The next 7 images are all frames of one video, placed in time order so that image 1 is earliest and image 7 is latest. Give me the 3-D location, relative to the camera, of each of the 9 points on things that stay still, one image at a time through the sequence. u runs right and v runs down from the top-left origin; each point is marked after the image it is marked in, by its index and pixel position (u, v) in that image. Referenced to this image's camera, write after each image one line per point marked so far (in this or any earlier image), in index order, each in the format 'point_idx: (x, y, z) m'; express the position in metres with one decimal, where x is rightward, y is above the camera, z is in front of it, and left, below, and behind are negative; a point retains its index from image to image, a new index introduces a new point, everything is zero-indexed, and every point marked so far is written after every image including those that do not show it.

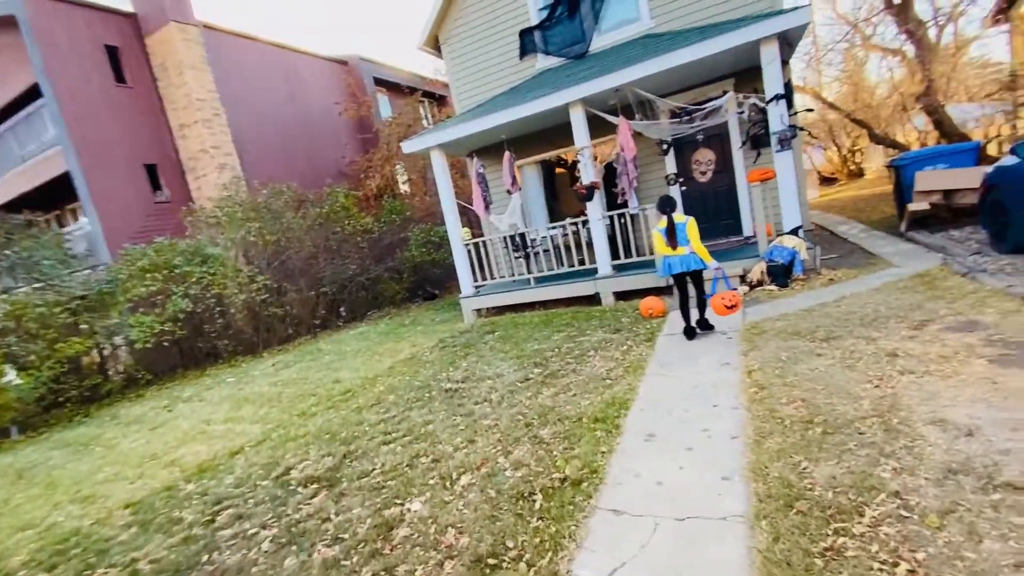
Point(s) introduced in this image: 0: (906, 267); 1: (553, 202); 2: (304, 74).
0: (+4.7, +0.3, +5.7) m
1: (+0.8, +1.7, +9.6) m
2: (-6.7, +7.0, +15.7) m
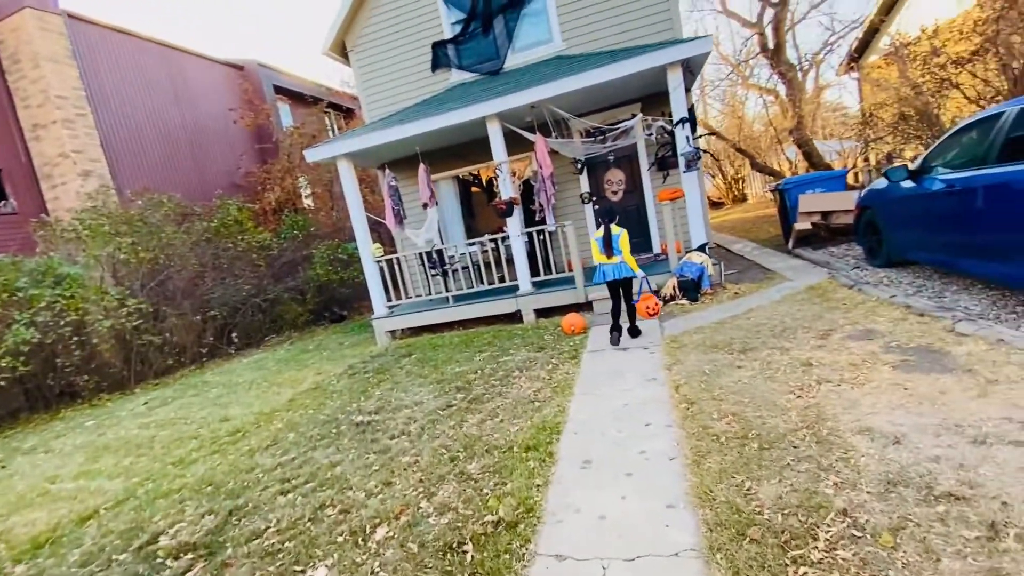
0: (+3.7, +0.1, +6.2) m
1: (-0.9, +1.4, +9.4) m
2: (-9.4, +6.3, +14.2) m
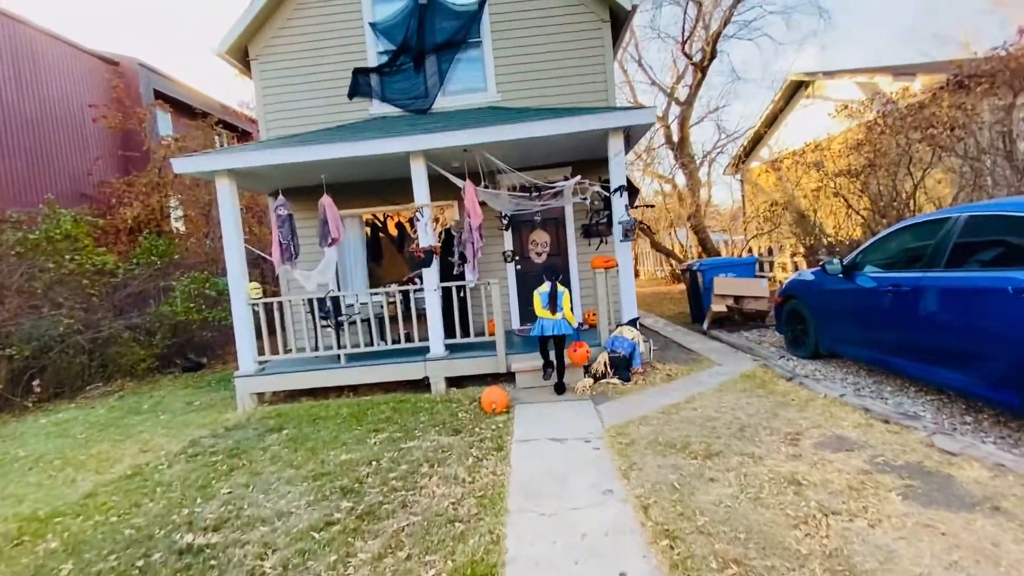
0: (+2.6, -0.9, +5.9) m
1: (-2.4, +0.4, +8.2) m
2: (-11.4, +5.6, +11.7) m
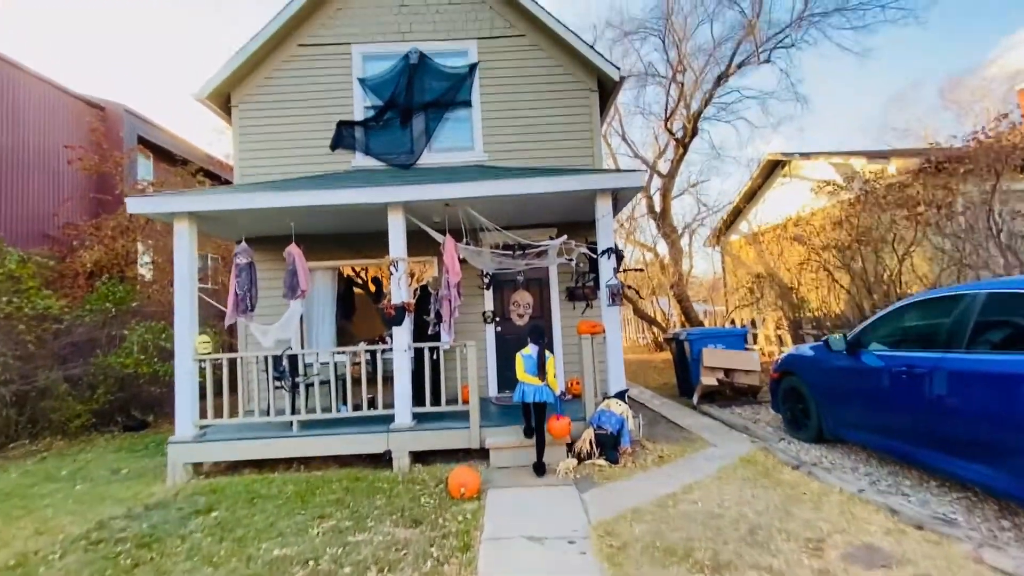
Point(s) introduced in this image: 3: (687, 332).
0: (+2.4, -1.8, +5.3) m
1: (-2.7, -0.5, +7.7) m
2: (-11.6, +4.5, +11.5) m
3: (+3.0, -0.8, +8.3) m
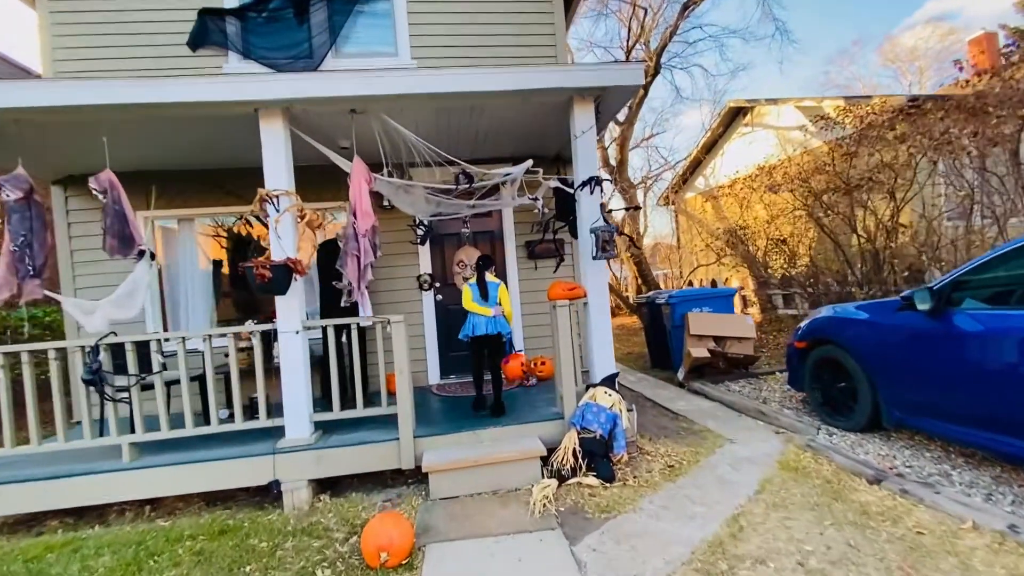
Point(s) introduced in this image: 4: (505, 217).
0: (+2.0, -1.3, +4.0) m
1: (-3.4, 0.0, +5.6) m
2: (-12.8, +5.0, +8.0) m
3: (+2.2, -0.1, +6.9) m
4: (-0.1, +0.8, +5.6) m
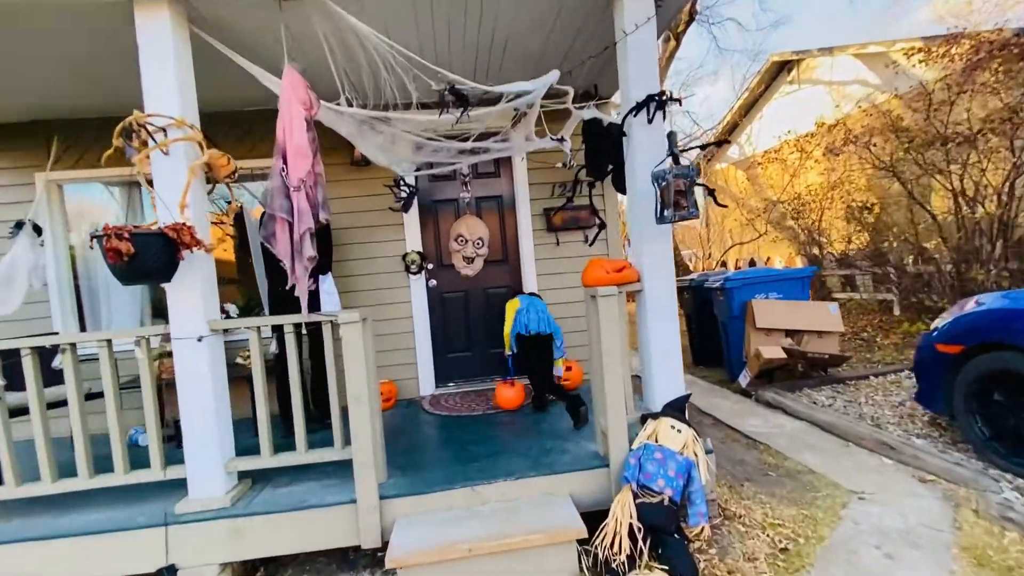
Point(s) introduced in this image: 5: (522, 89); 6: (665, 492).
0: (+2.1, -1.2, +2.6) m
1: (-3.2, +0.1, +4.3) m
2: (-12.6, +5.2, +6.8) m
3: (+2.4, +0.1, +5.5) m
4: (+0.1, +1.0, +4.2) m
5: (0.0, +1.1, +3.0) m
6: (+0.8, -1.0, +2.3) m
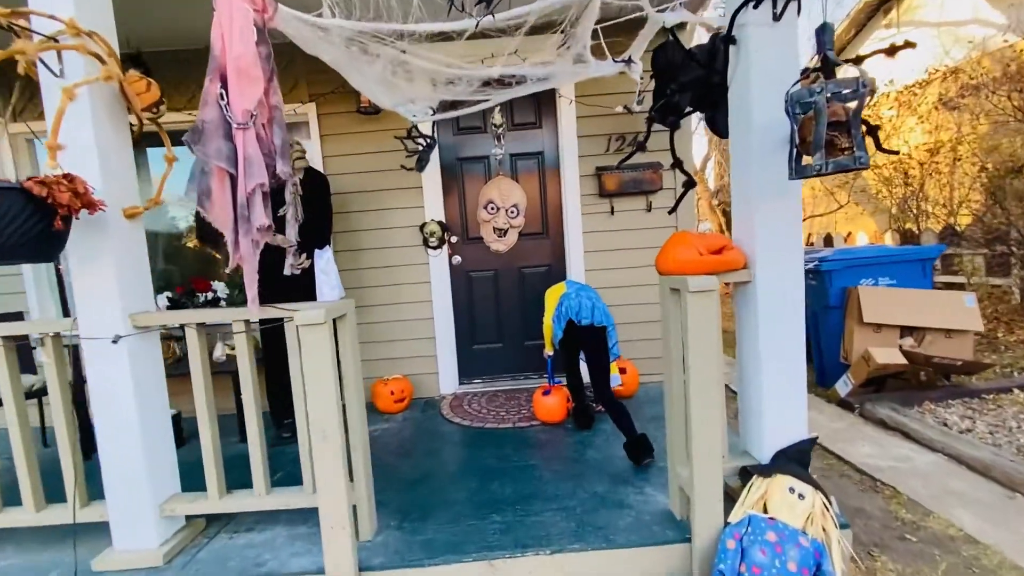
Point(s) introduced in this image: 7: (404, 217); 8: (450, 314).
0: (+2.2, -1.2, +1.7) m
1: (-2.9, +0.3, +3.8) m
2: (-12.0, +5.7, +6.7) m
3: (+2.8, +0.3, +4.4) m
4: (+0.4, +1.1, +3.3) m
5: (+0.2, +1.2, +2.1) m
6: (+0.9, -1.0, +1.4) m
7: (-0.8, +0.5, +3.4) m
8: (-0.5, -0.2, +3.6) m
